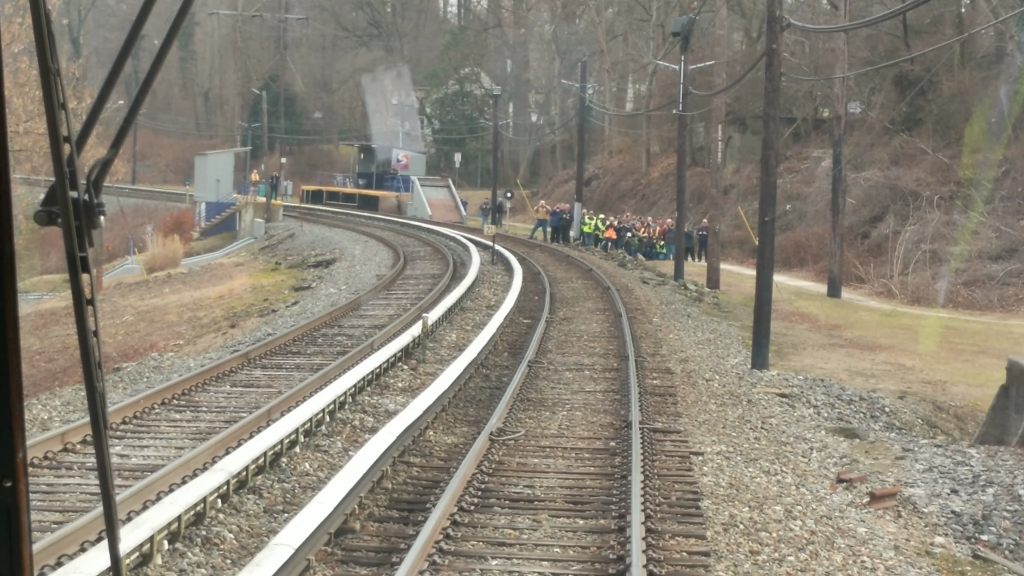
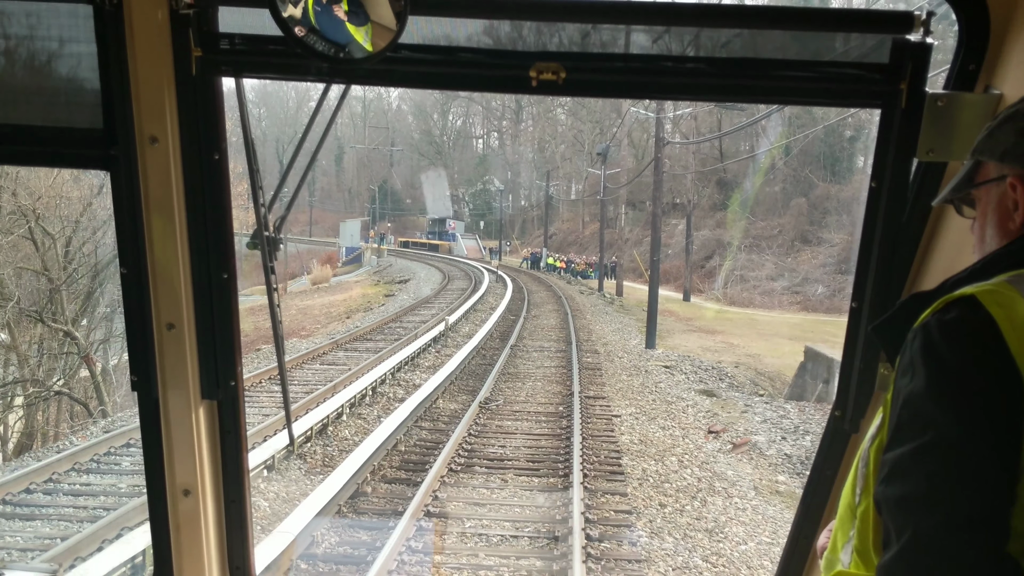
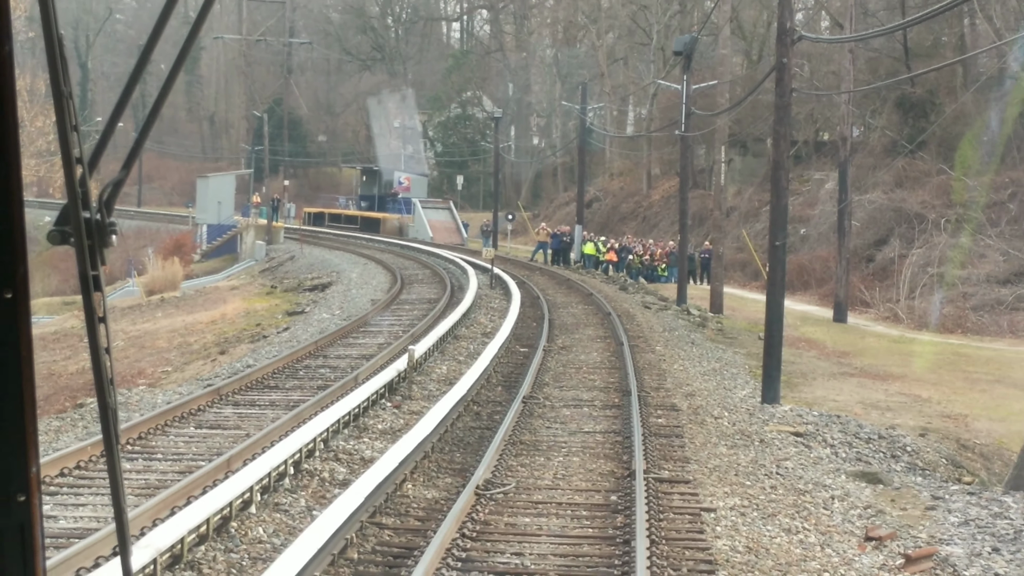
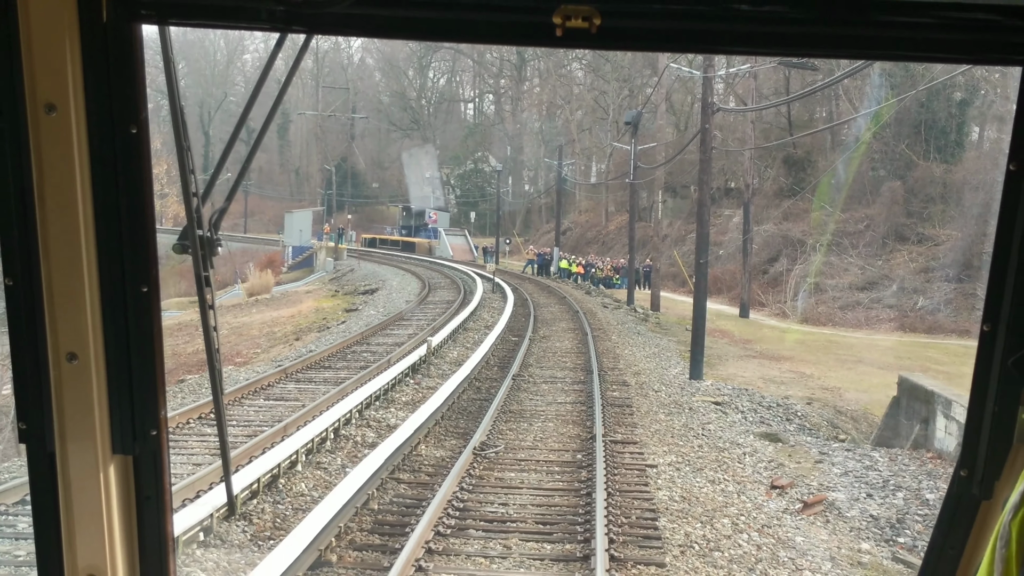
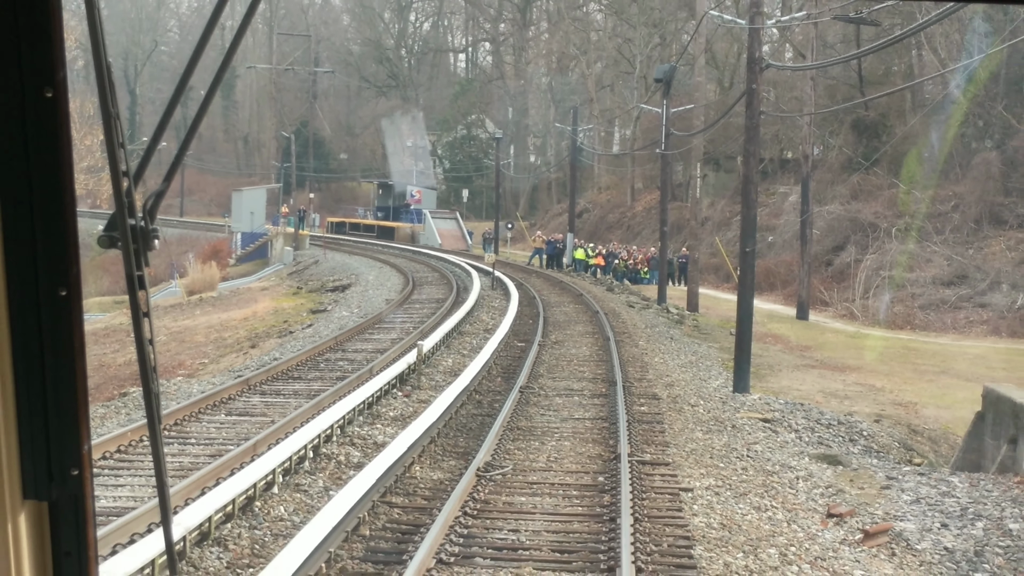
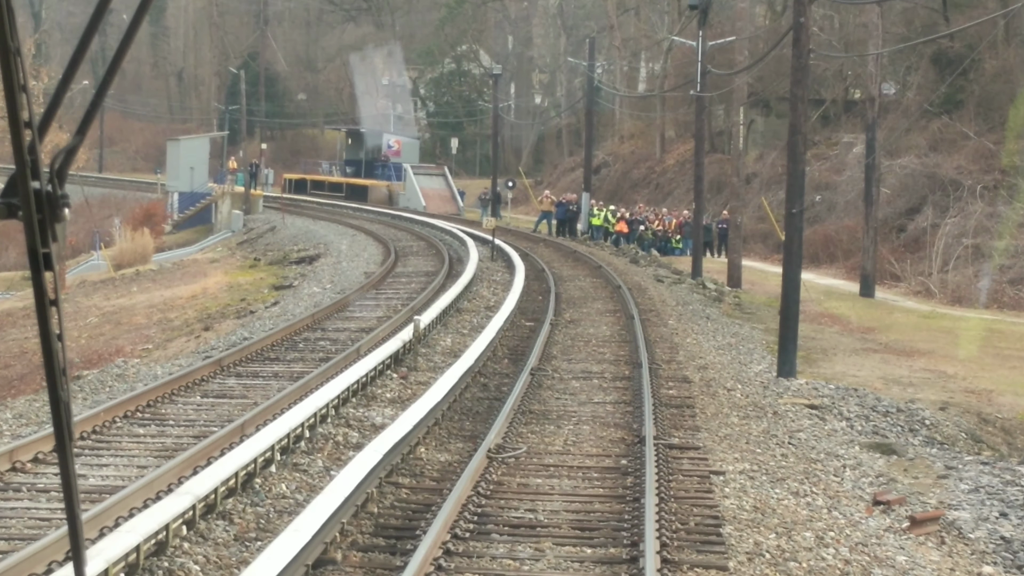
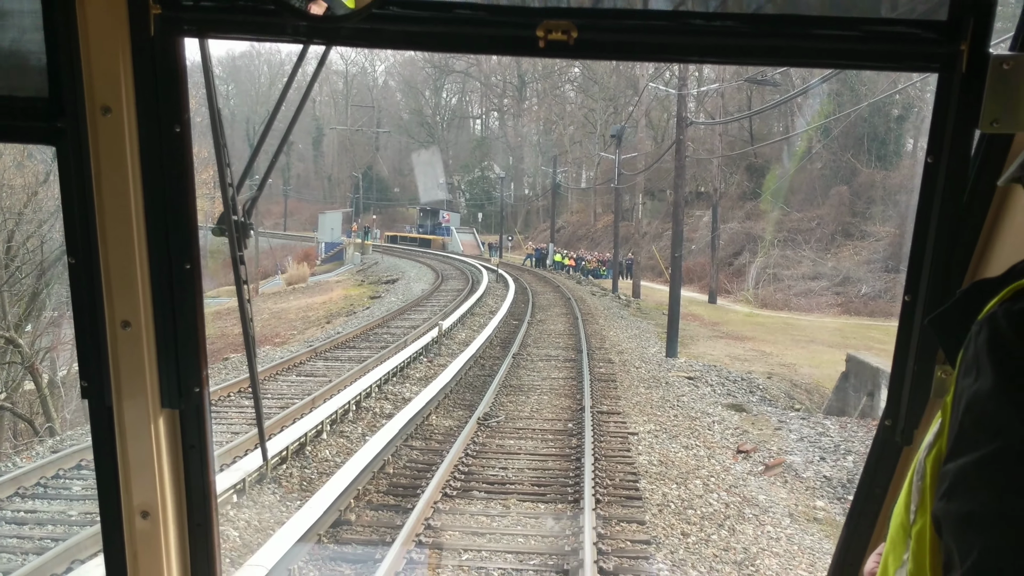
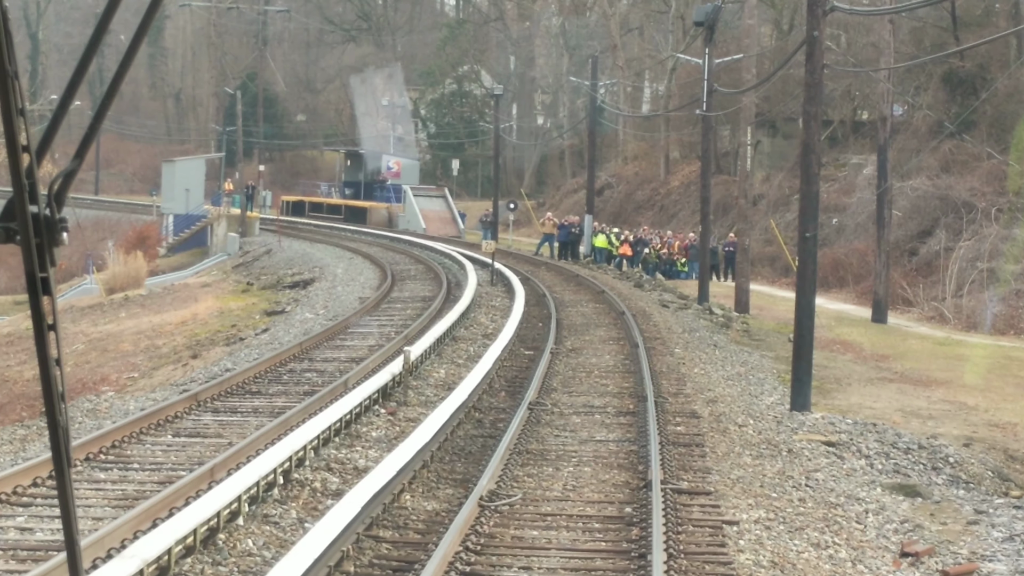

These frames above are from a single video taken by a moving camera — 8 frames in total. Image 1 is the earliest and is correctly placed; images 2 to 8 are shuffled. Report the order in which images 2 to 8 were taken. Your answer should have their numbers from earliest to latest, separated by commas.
6, 8, 3, 5, 4, 7, 2
